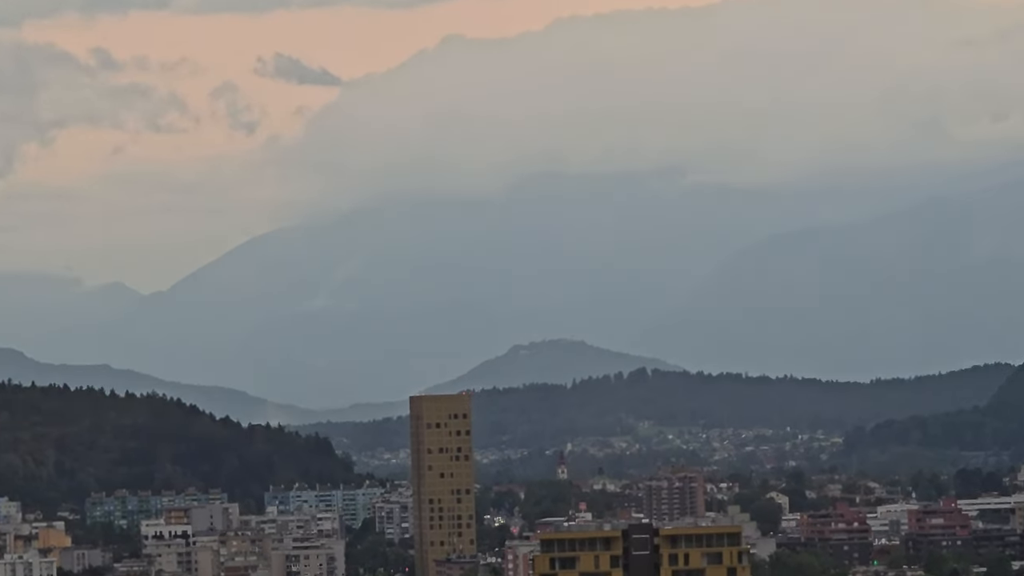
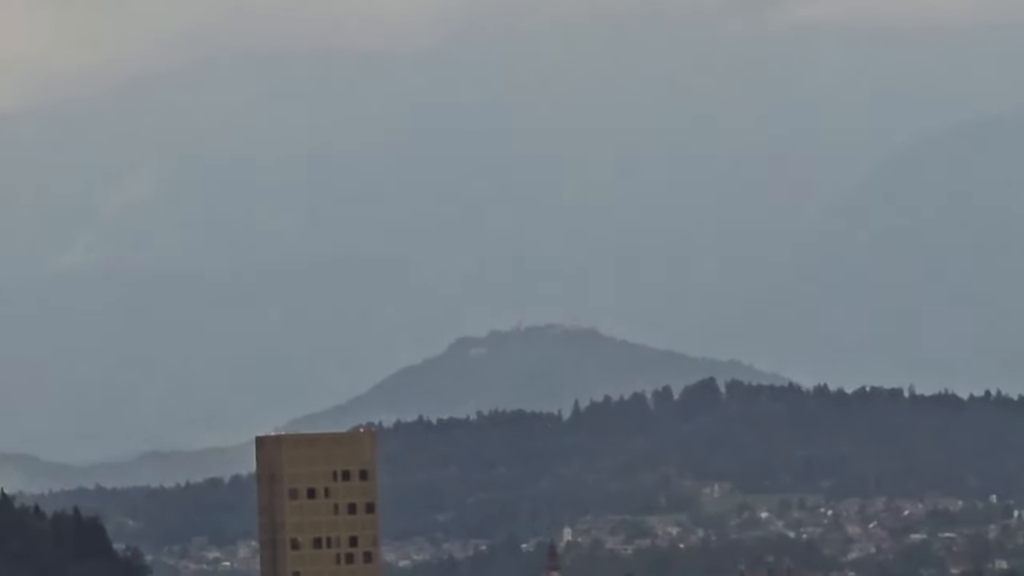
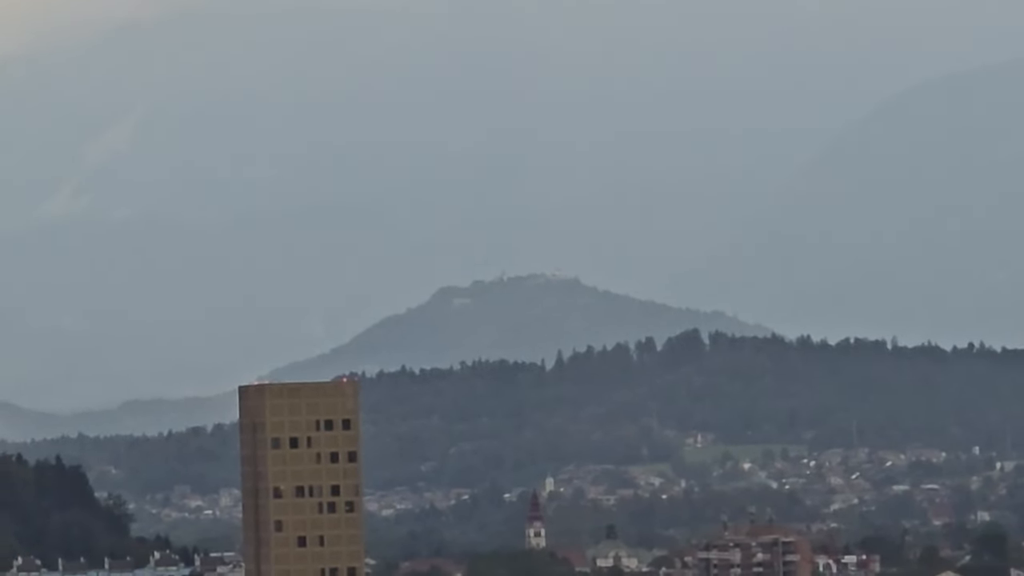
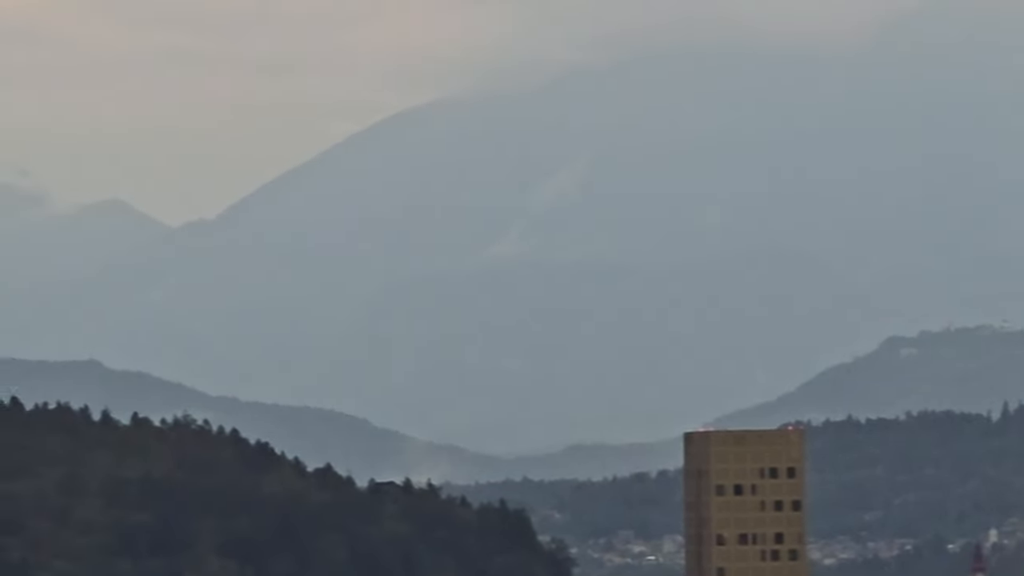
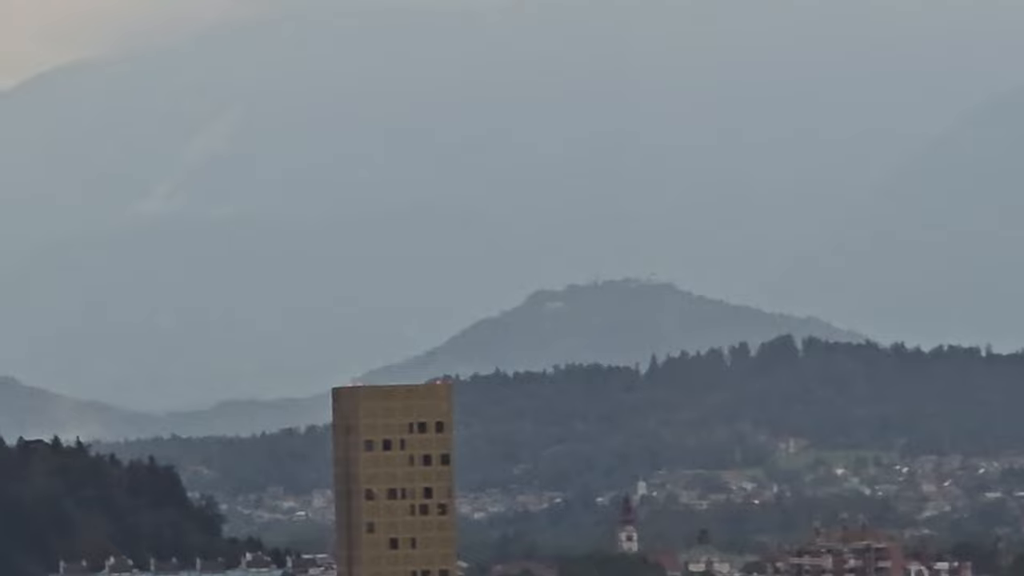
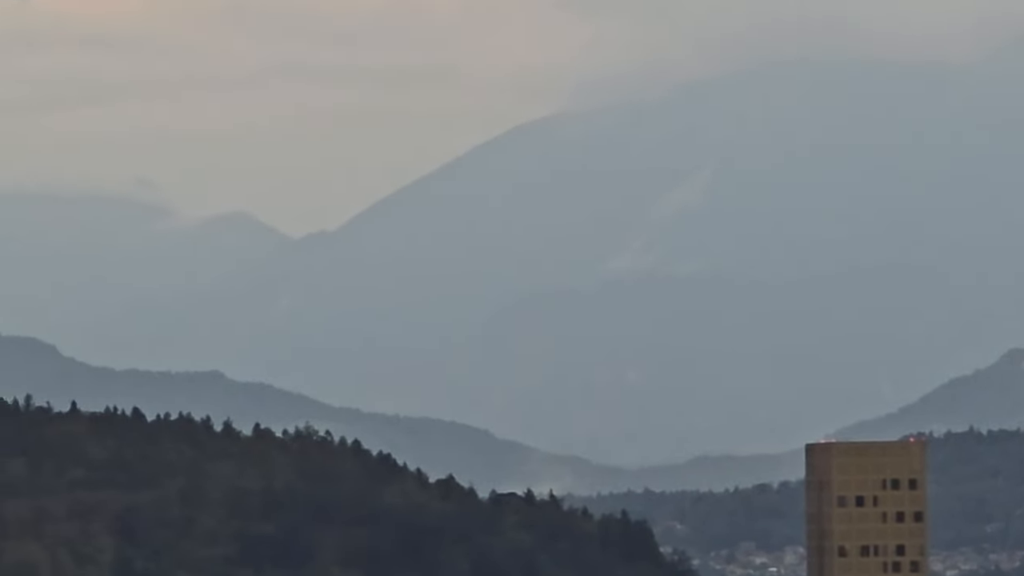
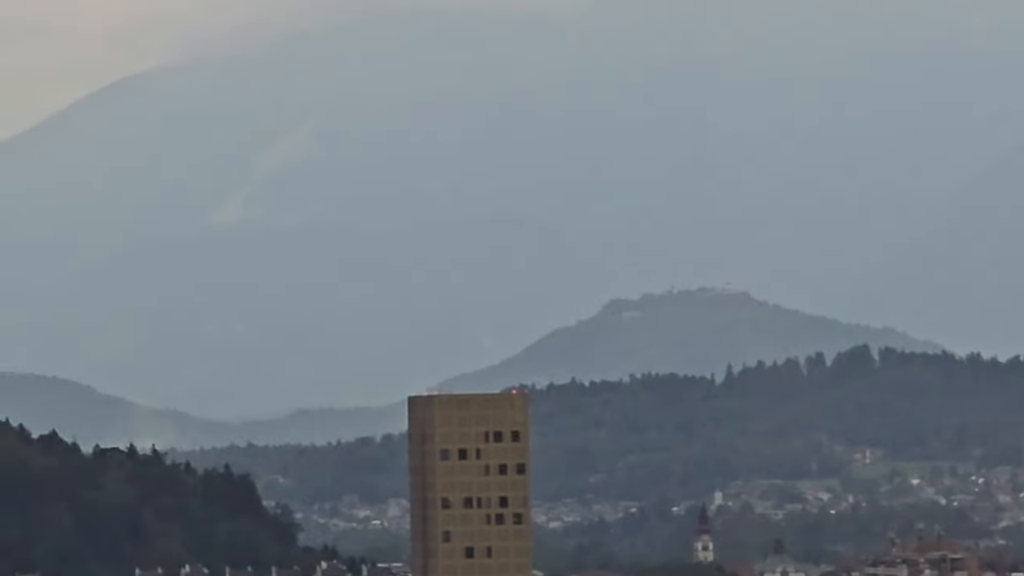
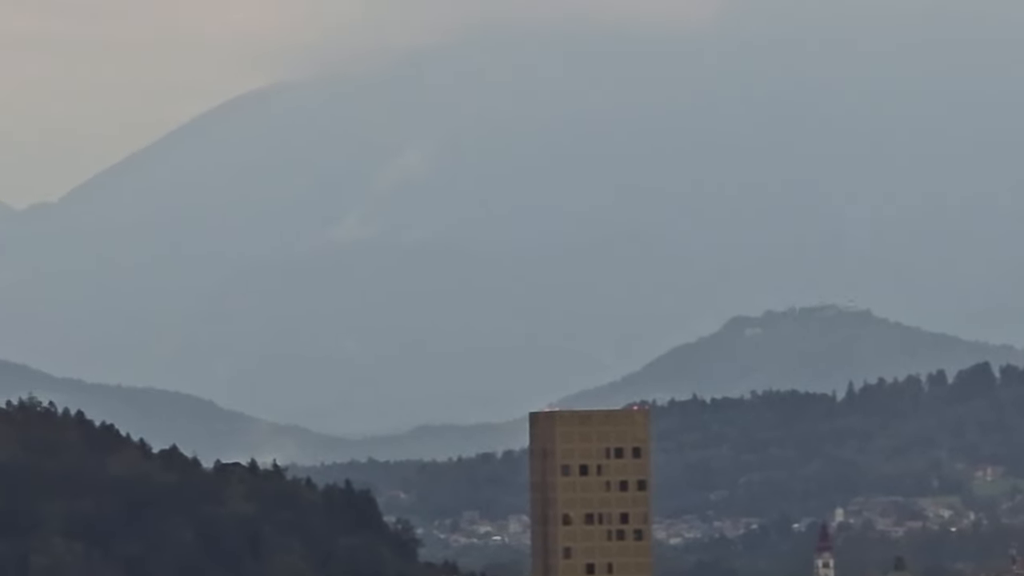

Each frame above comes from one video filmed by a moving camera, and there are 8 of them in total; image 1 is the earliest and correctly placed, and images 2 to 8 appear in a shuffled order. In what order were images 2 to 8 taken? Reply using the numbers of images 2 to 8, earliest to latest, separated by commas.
2, 3, 5, 7, 8, 4, 6
